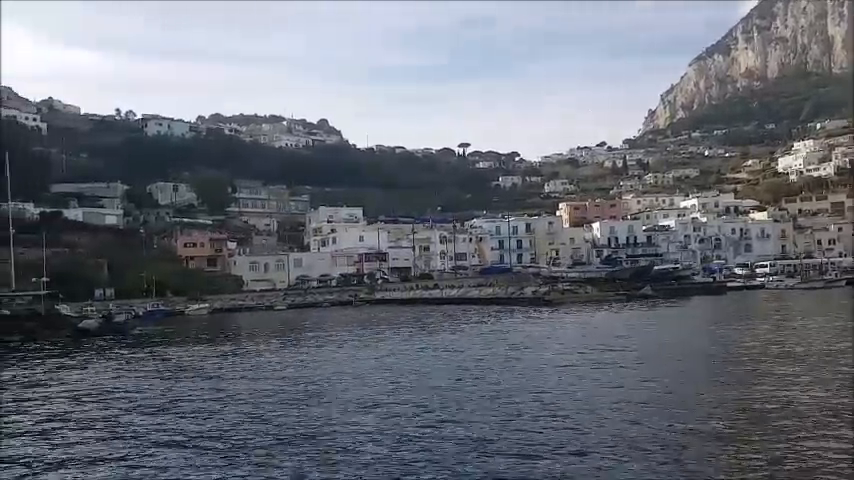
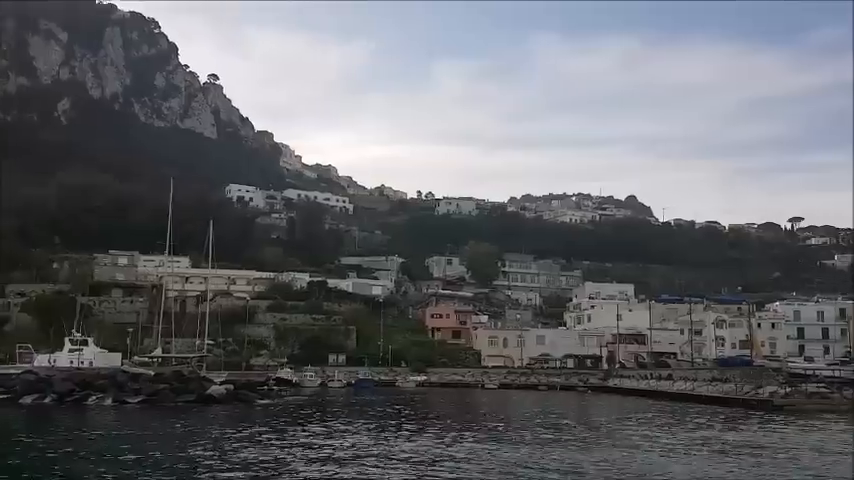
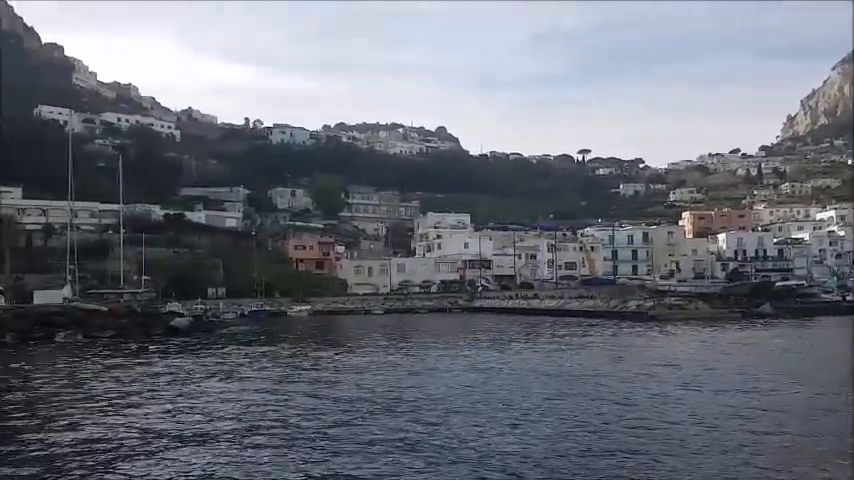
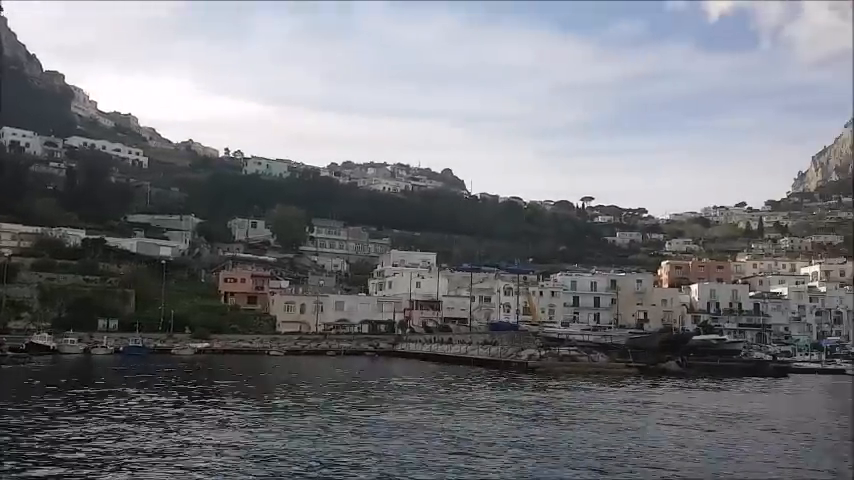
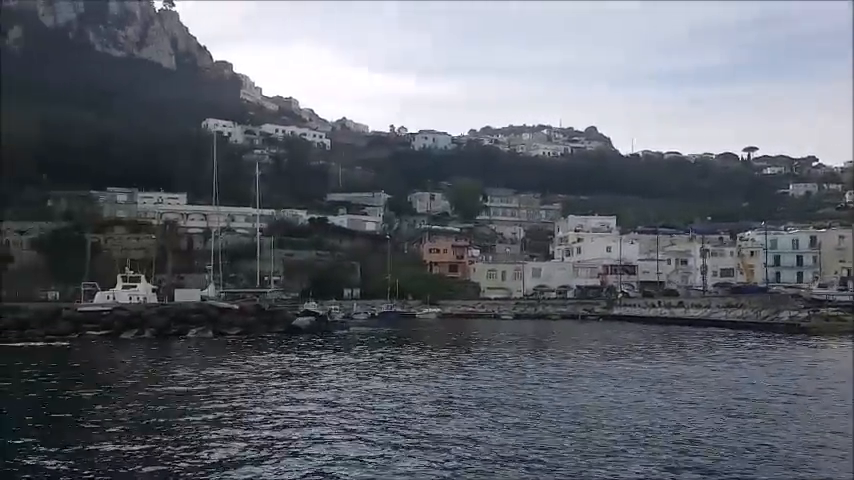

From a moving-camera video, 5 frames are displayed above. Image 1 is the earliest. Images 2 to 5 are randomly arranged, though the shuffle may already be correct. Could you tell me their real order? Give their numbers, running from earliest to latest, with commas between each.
3, 5, 2, 4
